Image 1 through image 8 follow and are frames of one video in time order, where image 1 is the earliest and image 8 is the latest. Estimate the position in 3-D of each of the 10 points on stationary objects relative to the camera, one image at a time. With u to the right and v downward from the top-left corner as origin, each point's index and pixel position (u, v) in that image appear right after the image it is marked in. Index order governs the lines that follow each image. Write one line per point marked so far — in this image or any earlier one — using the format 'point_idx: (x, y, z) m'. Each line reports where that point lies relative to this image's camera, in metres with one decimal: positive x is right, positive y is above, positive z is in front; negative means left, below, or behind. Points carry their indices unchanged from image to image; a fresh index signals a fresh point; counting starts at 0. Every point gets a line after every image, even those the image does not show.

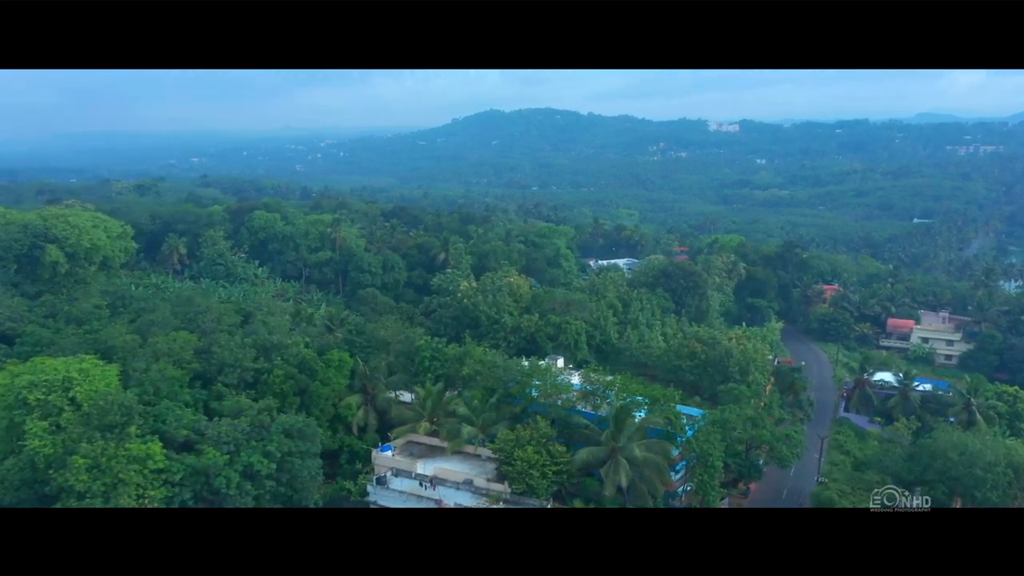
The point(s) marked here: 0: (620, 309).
0: (+2.2, -0.4, +16.1) m
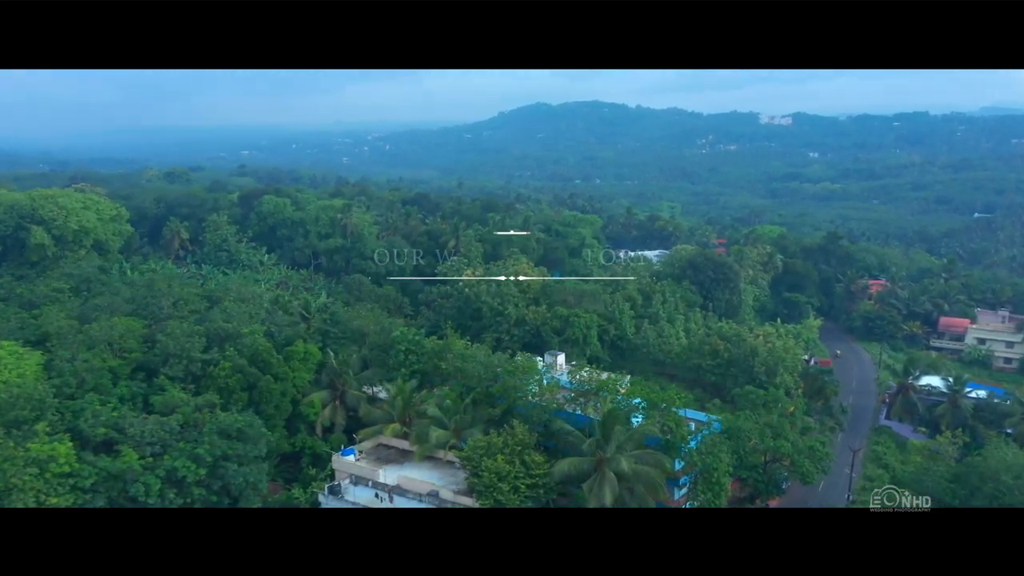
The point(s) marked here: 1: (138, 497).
0: (+2.4, -0.3, +14.8) m
1: (-3.1, -1.7, +6.6) m
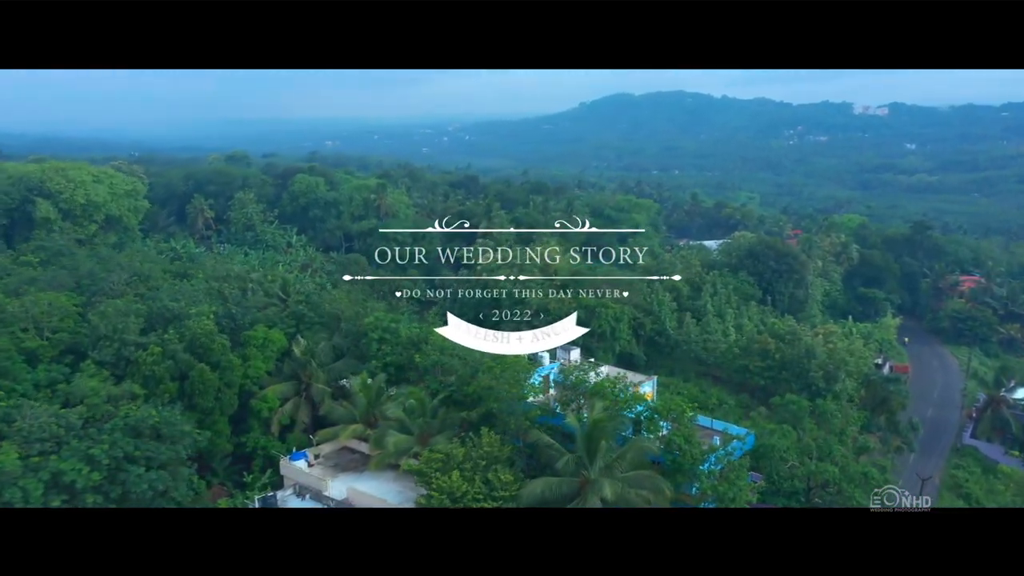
0: (+2.8, -0.1, +13.1) m
1: (-3.4, -1.5, +5.5) m
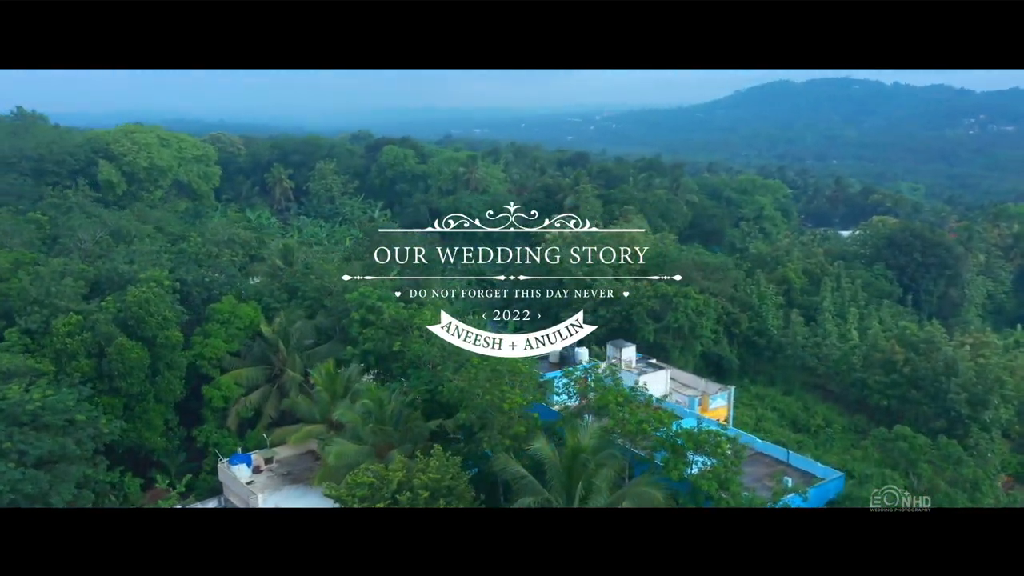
0: (+3.8, 0.0, +10.7) m
1: (-3.7, -1.2, +4.5) m
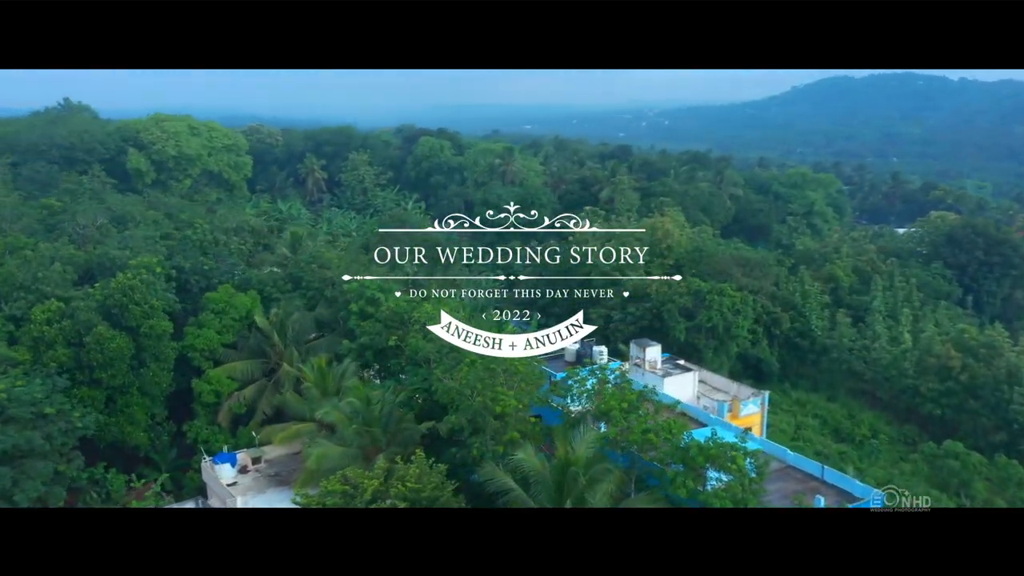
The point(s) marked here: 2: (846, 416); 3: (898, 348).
0: (+4.2, 0.0, +10.0) m
1: (-3.8, -1.1, +4.2) m
2: (+3.6, -1.4, +8.7) m
3: (+4.2, -0.6, +8.9) m
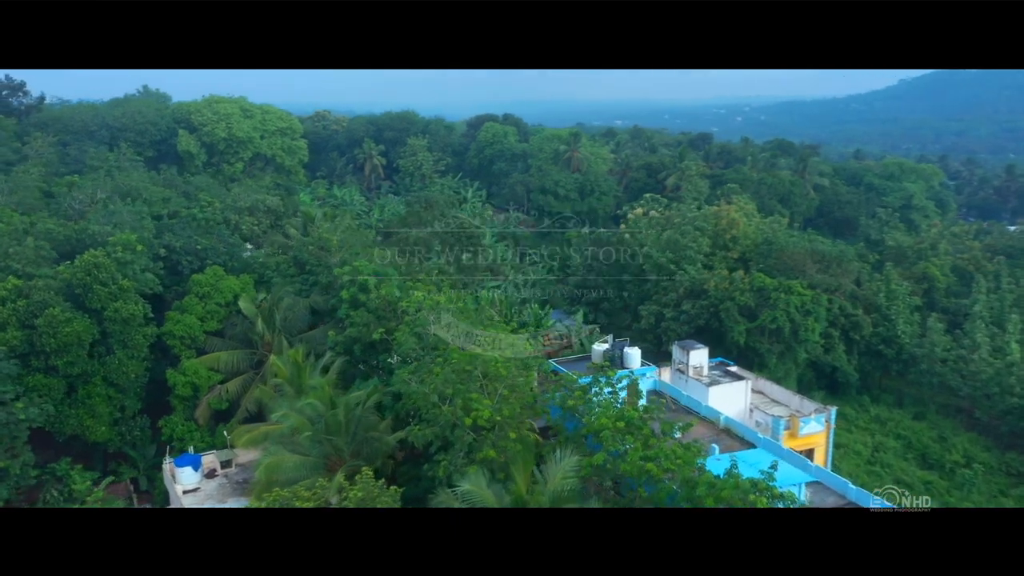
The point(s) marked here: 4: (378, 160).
0: (+4.7, 0.0, +8.7) m
1: (-3.9, -0.9, +3.8) m
2: (+3.9, -1.4, +7.5) m
3: (+4.6, -0.7, +7.5) m
4: (-2.5, +2.4, +15.4) m
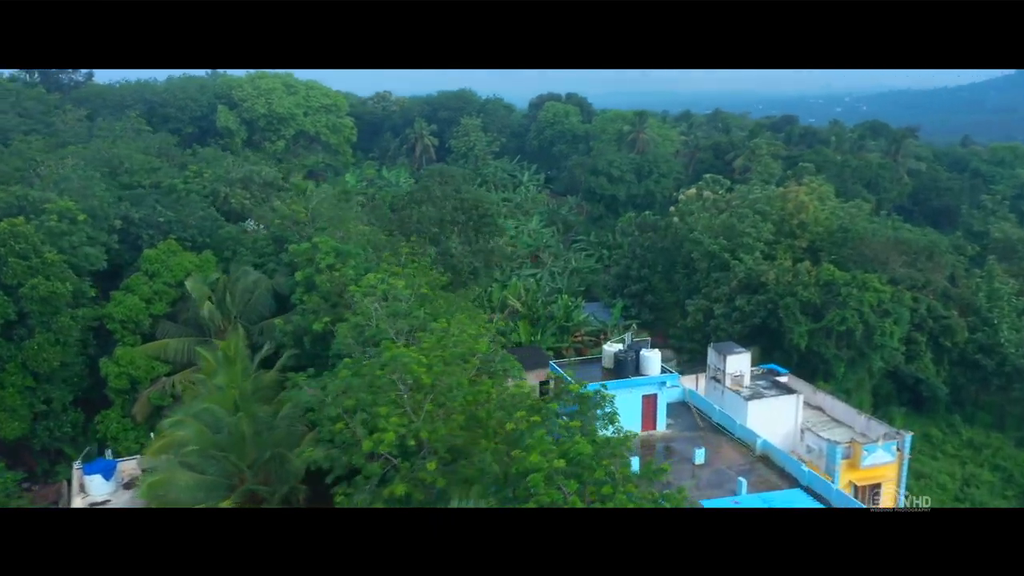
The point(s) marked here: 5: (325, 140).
0: (+4.9, 0.0, +7.2) m
1: (-4.1, -0.7, +3.3) m
2: (+4.0, -1.4, +6.1) m
3: (+4.7, -0.7, +6.1) m
4: (-1.5, +2.7, +14.6) m
5: (-3.0, +2.4, +12.9) m
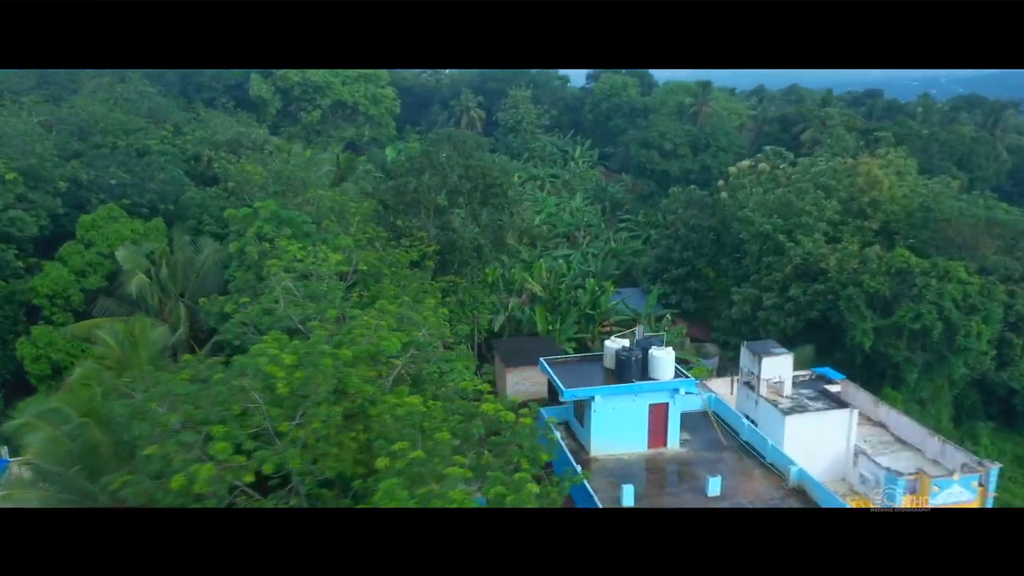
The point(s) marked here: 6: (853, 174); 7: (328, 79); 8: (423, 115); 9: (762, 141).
0: (+5.0, +0.1, +5.9) m
1: (-4.4, -0.6, +2.8) m
2: (+4.0, -1.3, +4.9) m
3: (+4.7, -0.7, +4.8) m
4: (-0.6, +3.0, +13.8) m
5: (-2.3, +2.7, +12.3) m
6: (+2.8, +0.9, +6.5) m
7: (-2.7, +3.1, +11.8) m
8: (-1.6, +3.1, +14.4) m
9: (+3.3, +1.9, +10.5) m
